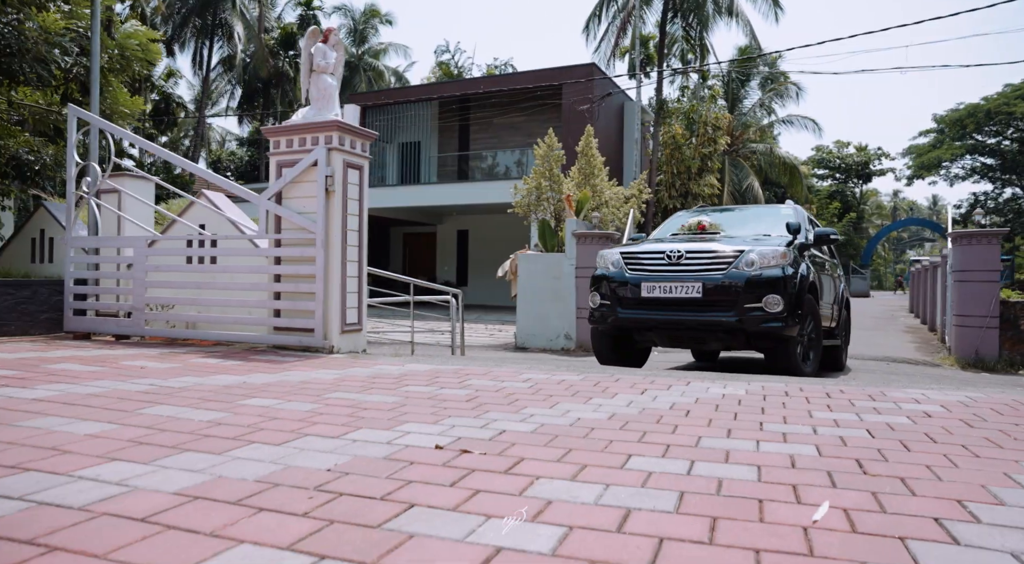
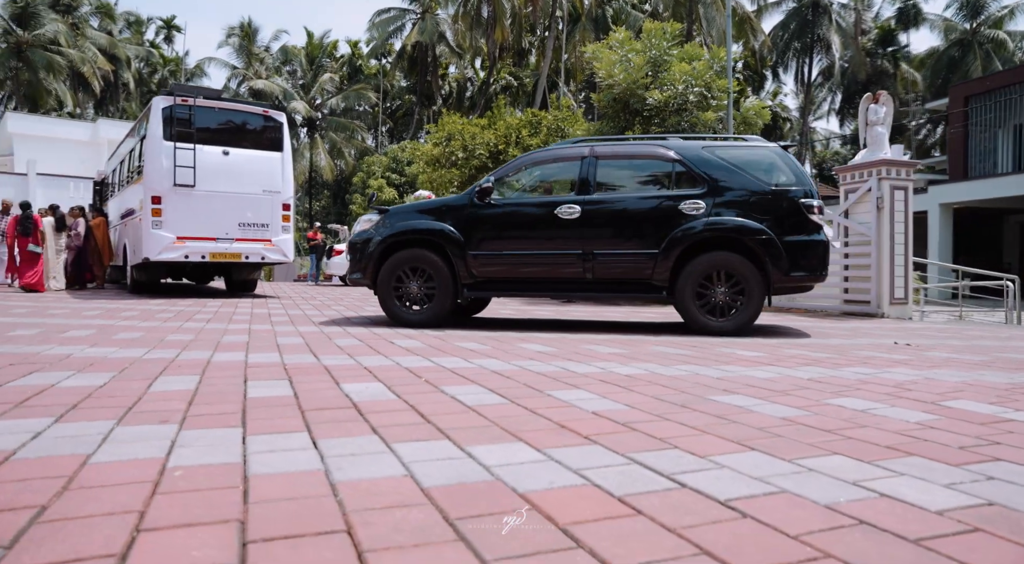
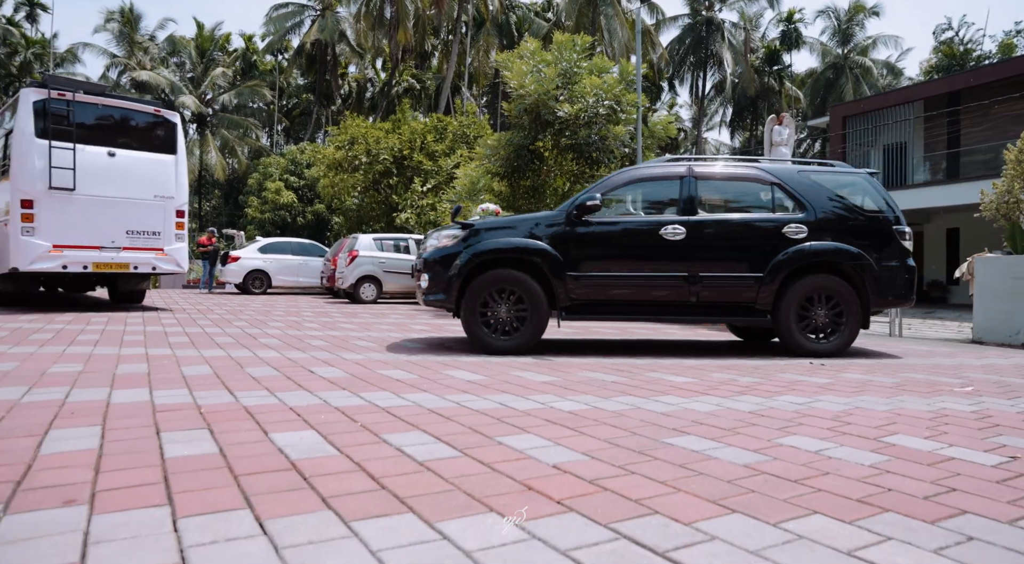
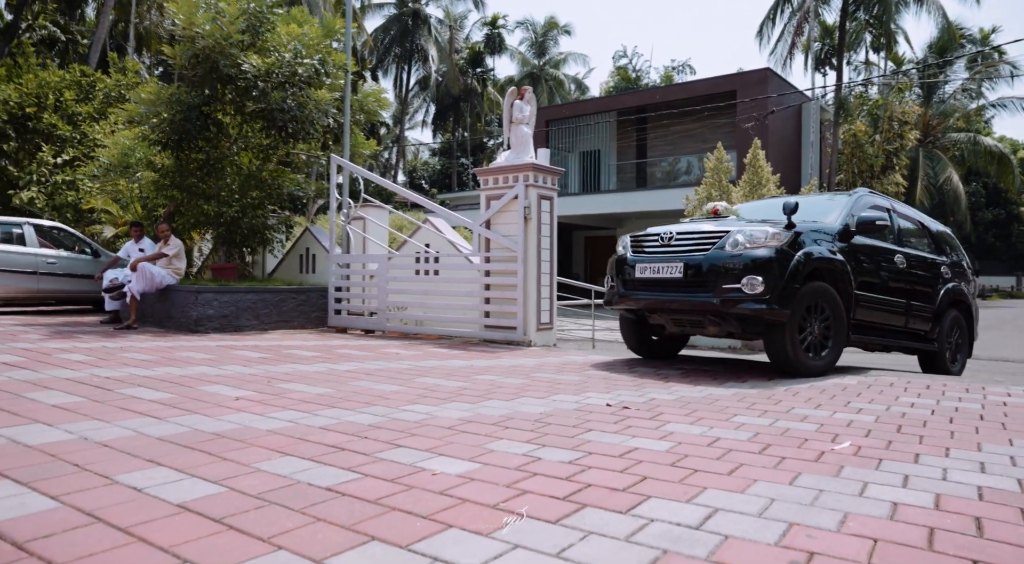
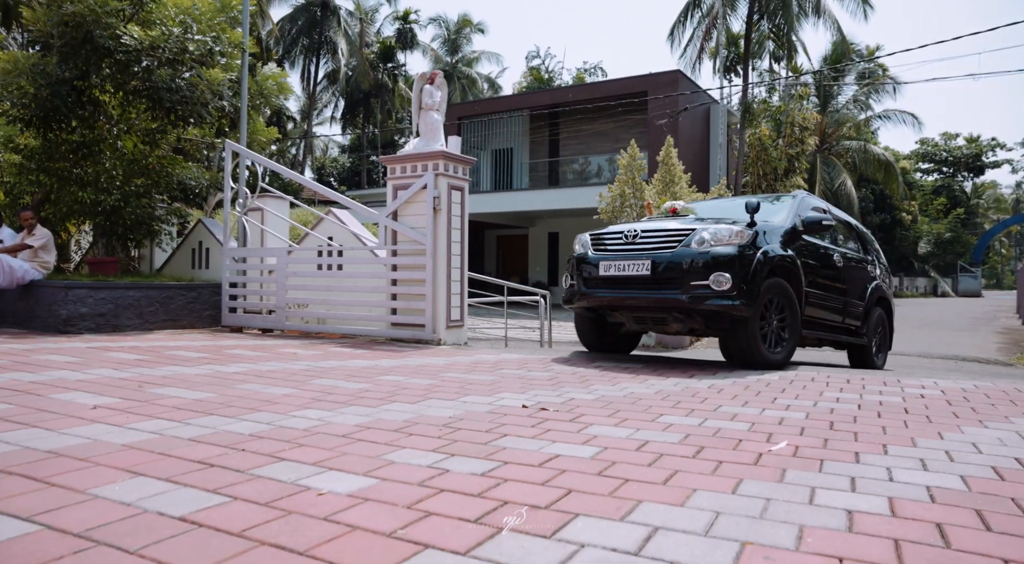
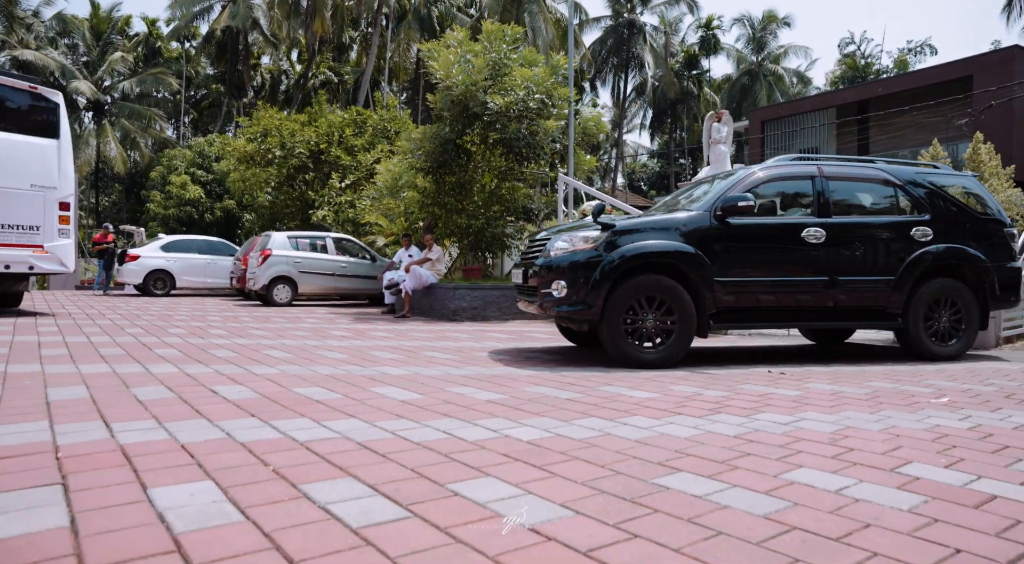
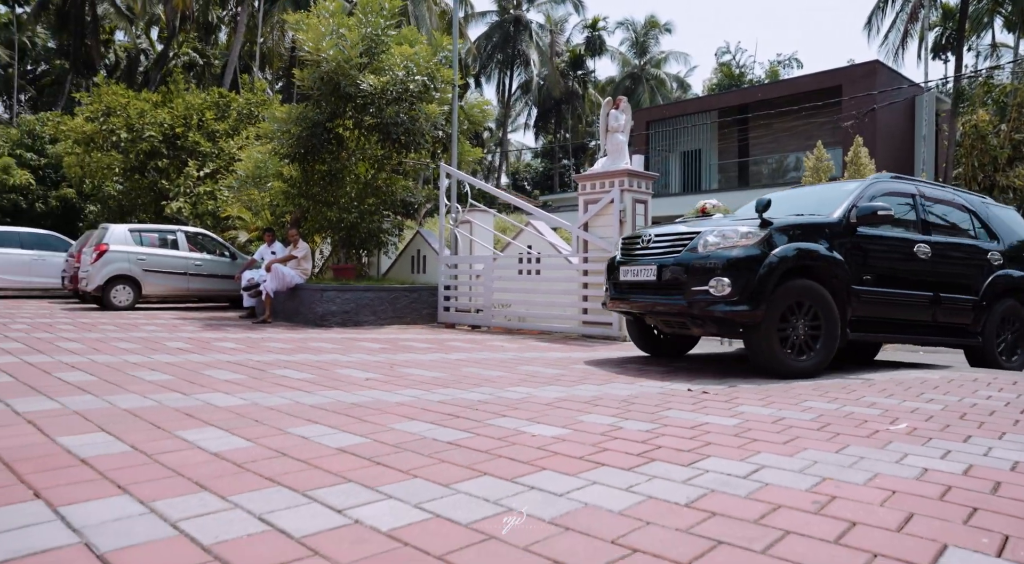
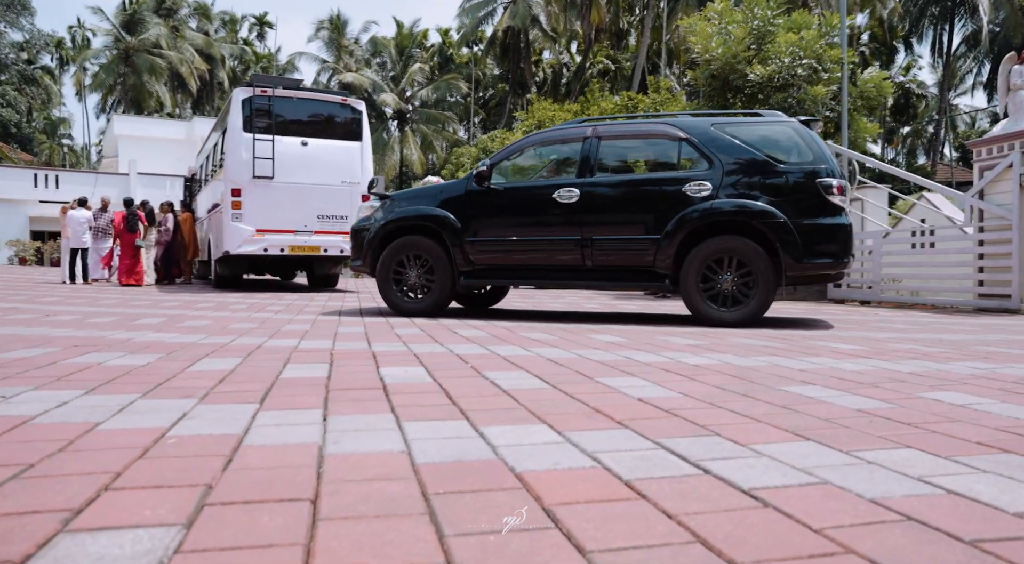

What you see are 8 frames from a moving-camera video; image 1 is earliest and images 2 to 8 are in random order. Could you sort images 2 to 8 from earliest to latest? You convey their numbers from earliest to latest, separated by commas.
5, 4, 7, 6, 3, 2, 8
